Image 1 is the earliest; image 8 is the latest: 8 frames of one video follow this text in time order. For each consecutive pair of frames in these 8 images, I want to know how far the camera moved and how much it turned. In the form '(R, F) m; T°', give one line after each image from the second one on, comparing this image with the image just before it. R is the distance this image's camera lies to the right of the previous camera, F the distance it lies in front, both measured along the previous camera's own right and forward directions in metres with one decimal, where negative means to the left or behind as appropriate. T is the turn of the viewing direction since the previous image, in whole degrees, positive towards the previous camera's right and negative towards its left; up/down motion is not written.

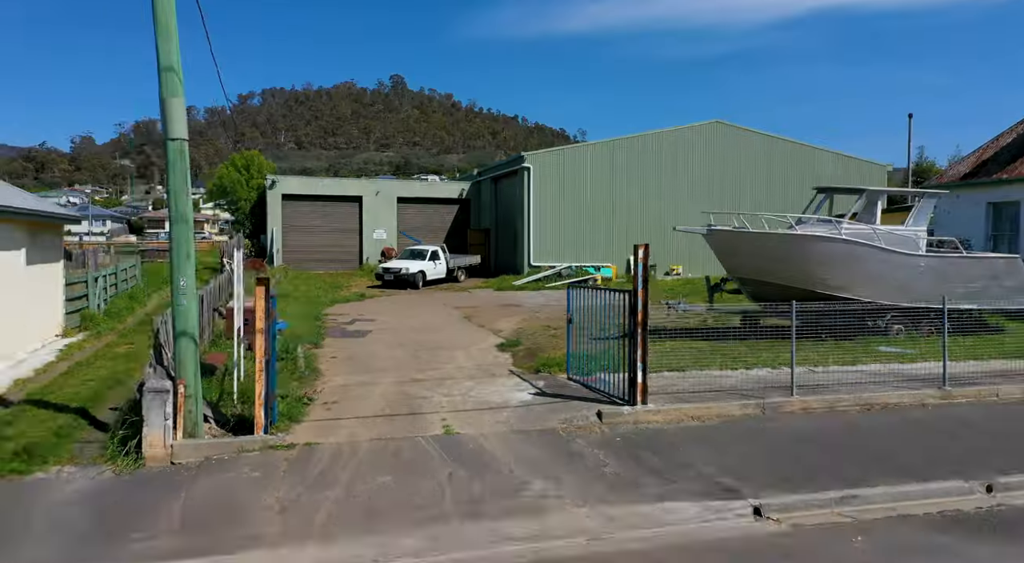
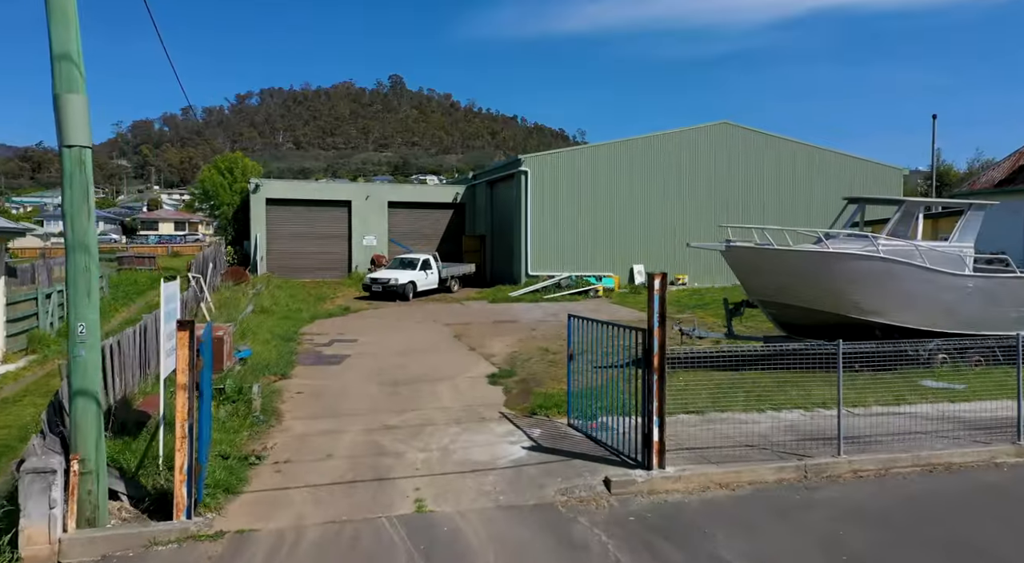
(+0.1, +1.3) m; 0°
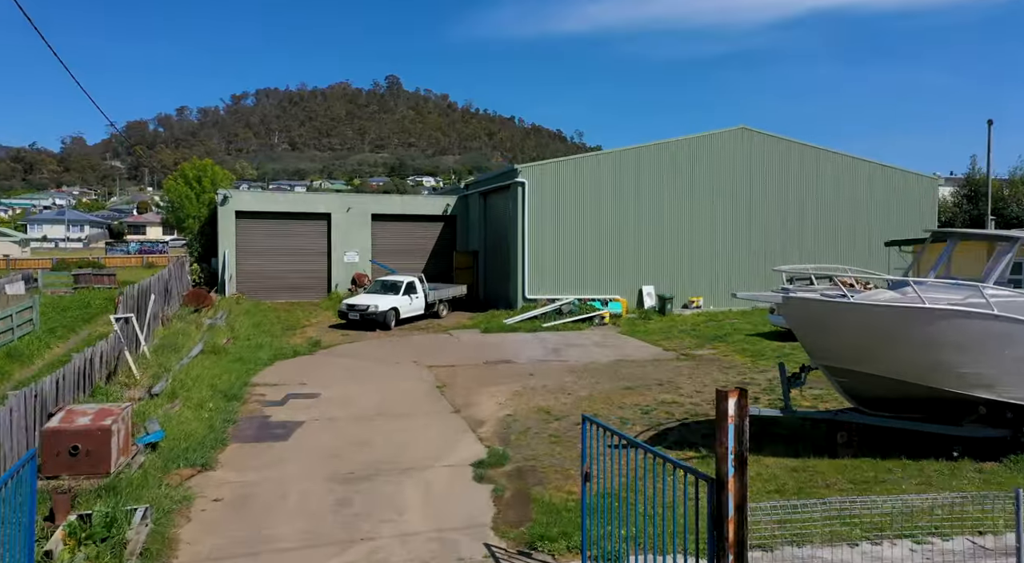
(+0.1, +2.4) m; 0°
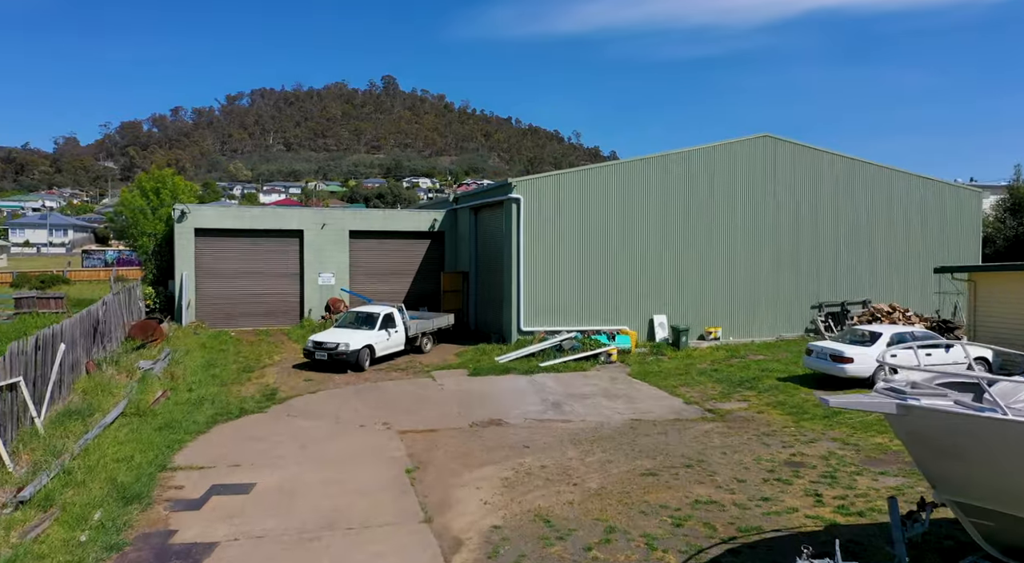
(+0.1, +2.6) m; 0°
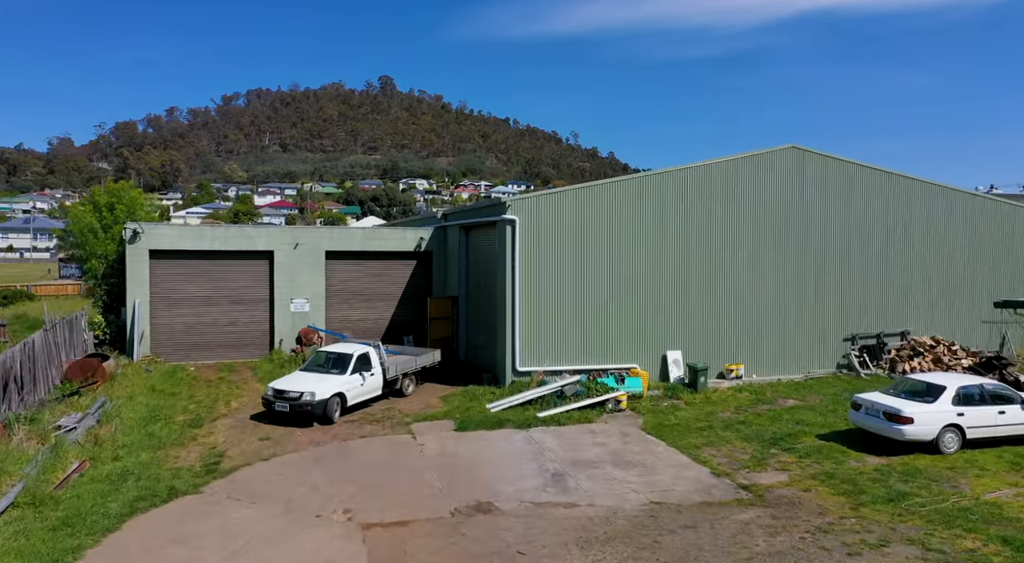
(+0.1, +2.3) m; 0°
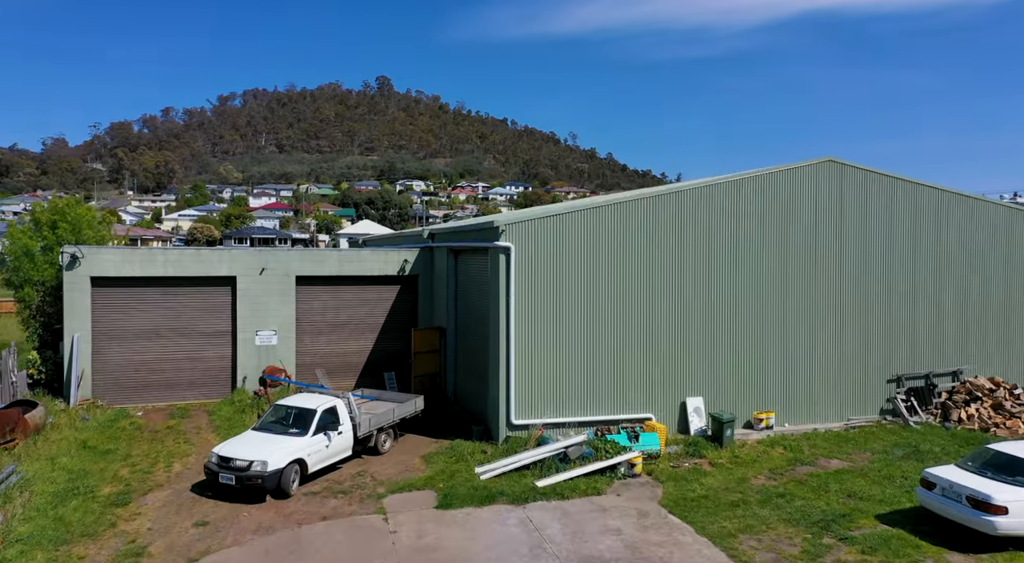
(+0.1, +2.3) m; 0°
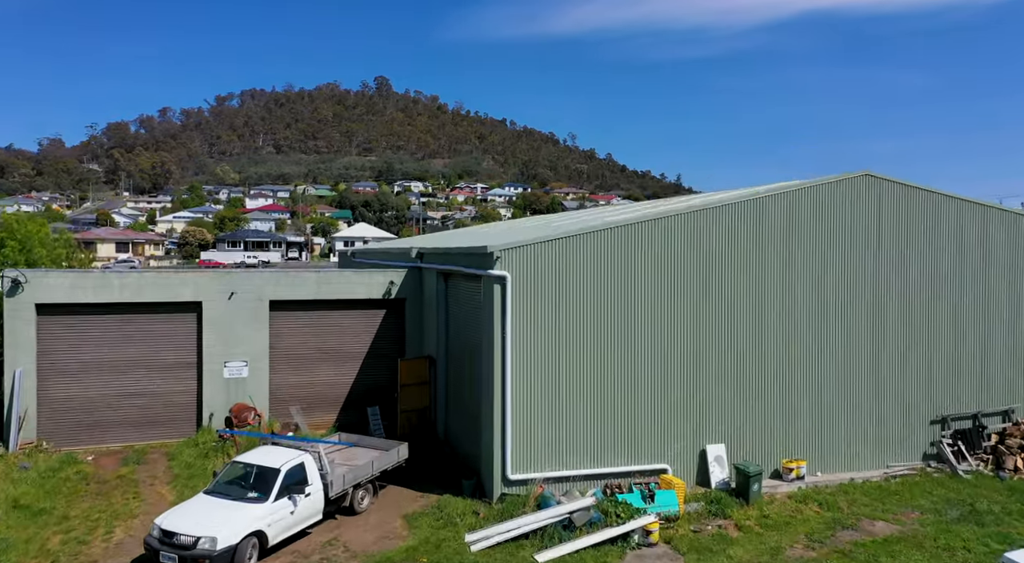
(0.0, +1.7) m; 0°
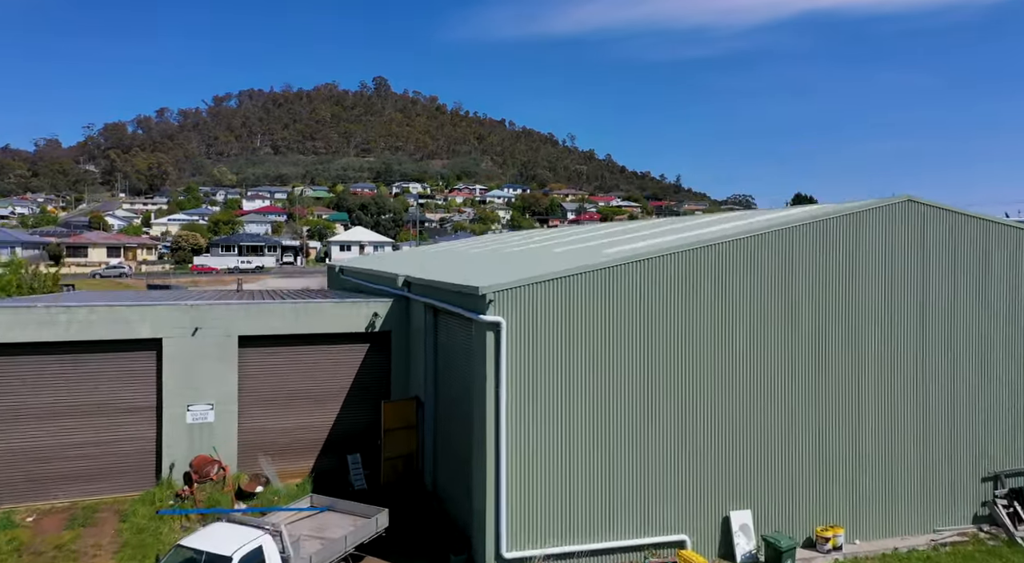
(+0.1, +1.6) m; 0°
